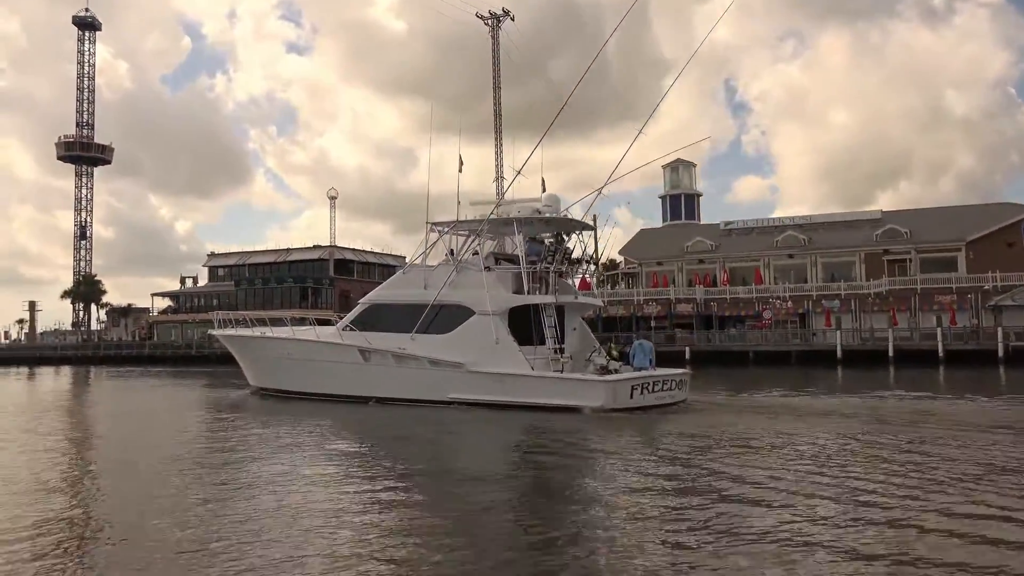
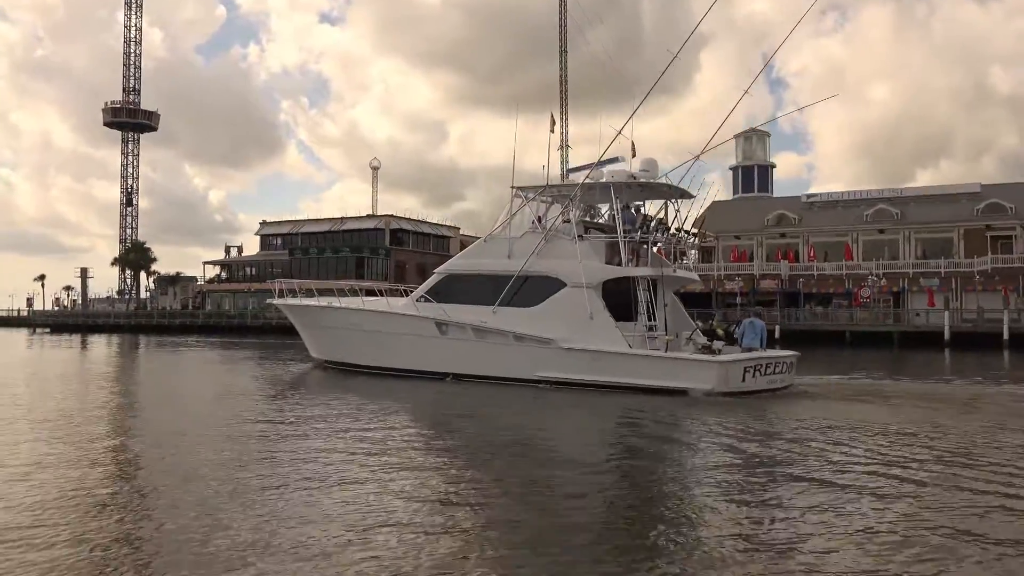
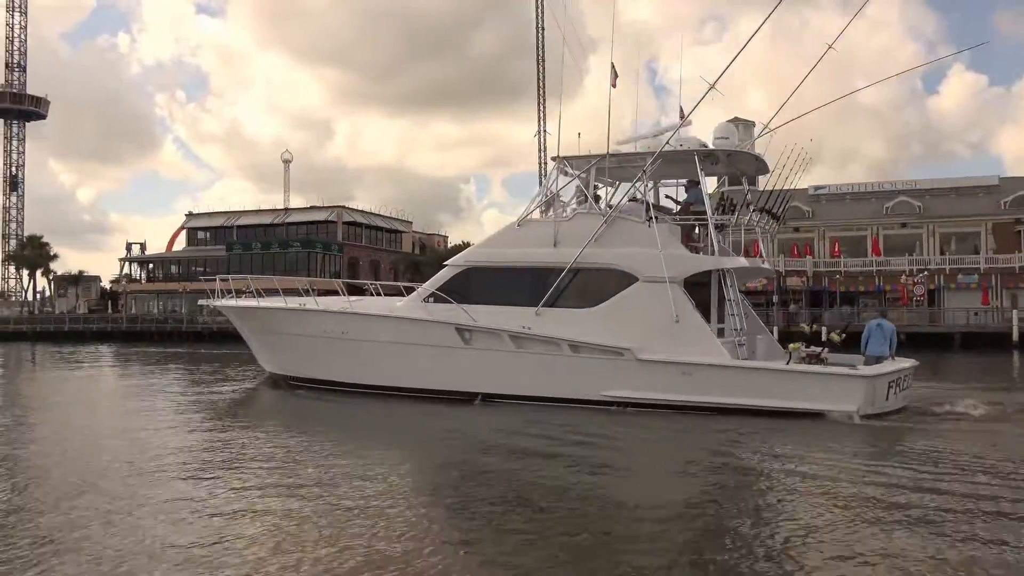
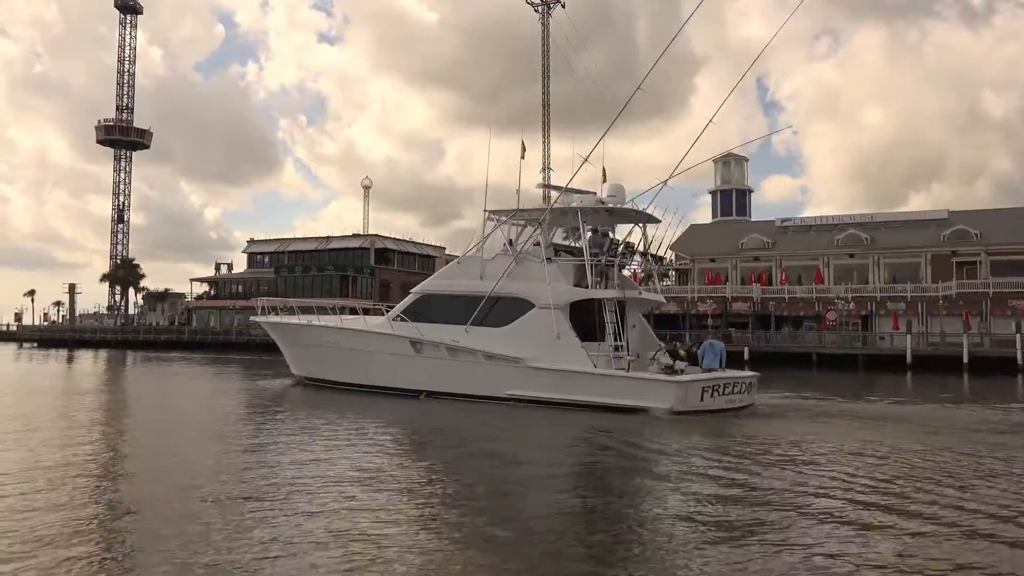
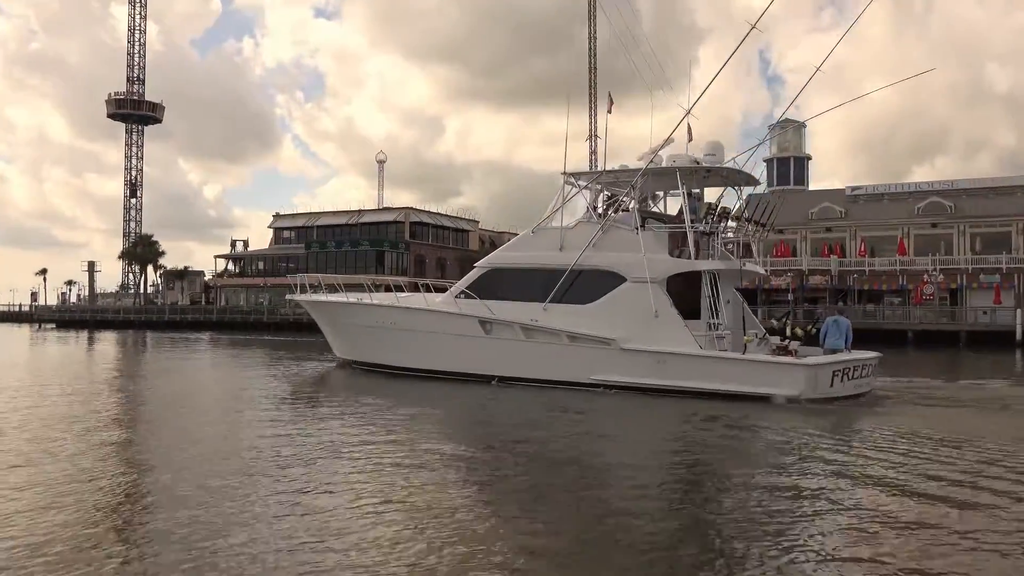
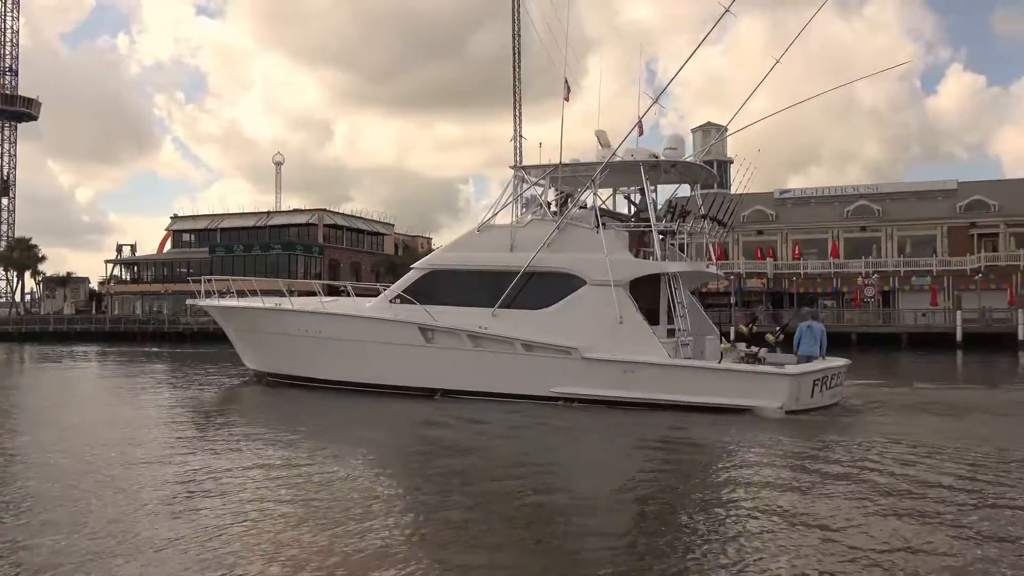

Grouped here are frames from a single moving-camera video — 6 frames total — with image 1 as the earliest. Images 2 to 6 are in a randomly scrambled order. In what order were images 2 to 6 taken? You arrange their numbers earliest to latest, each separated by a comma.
4, 2, 5, 6, 3
